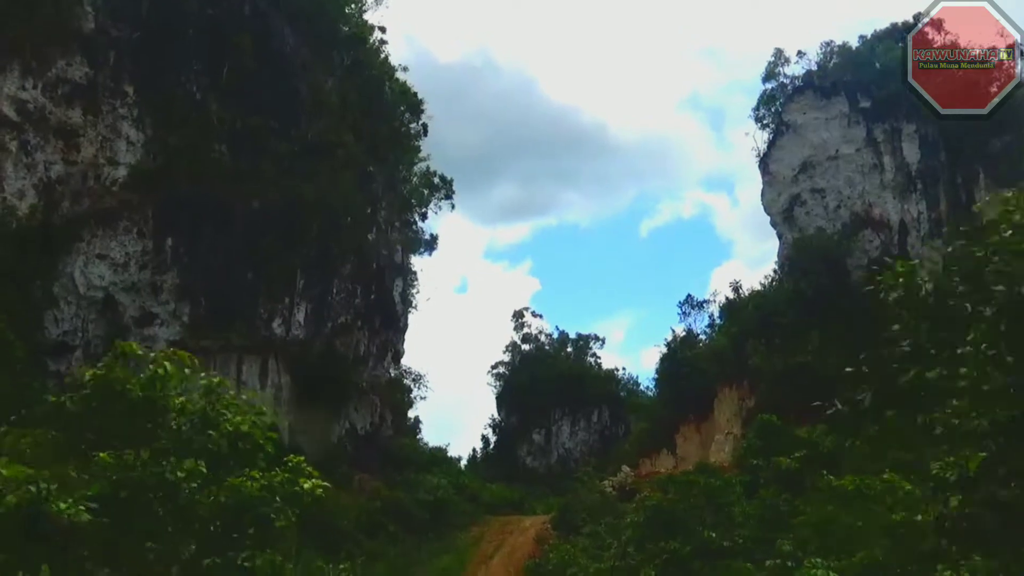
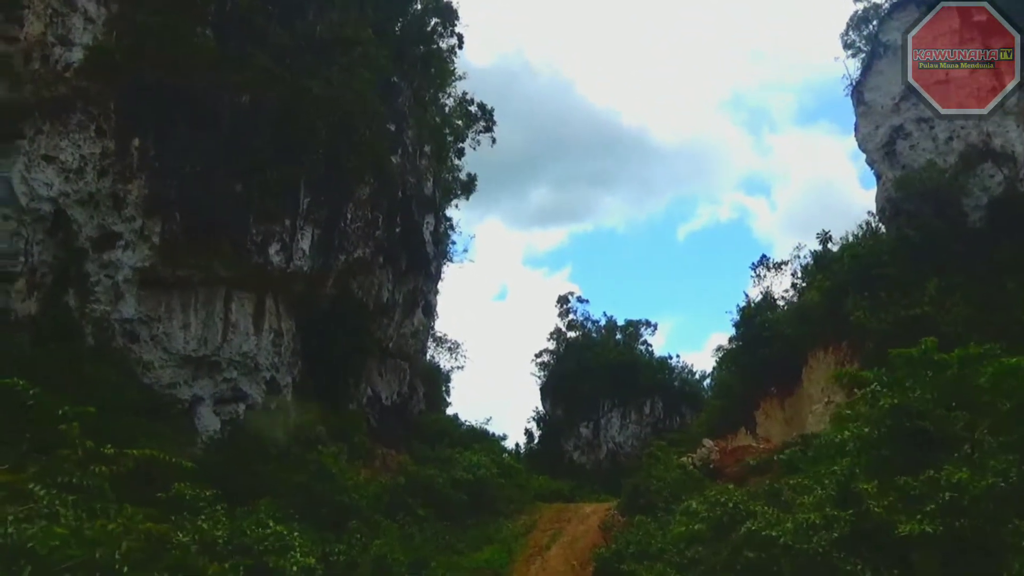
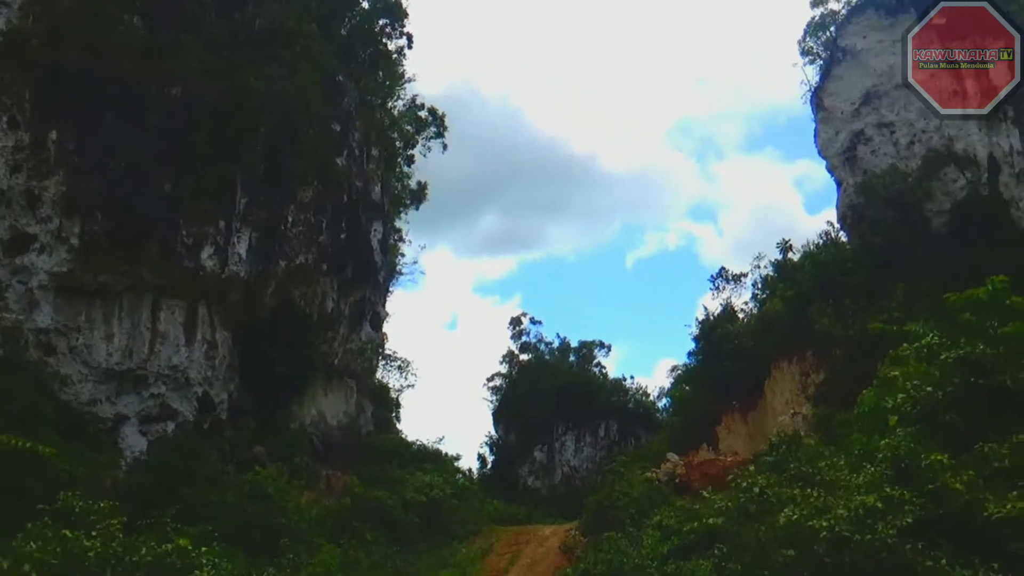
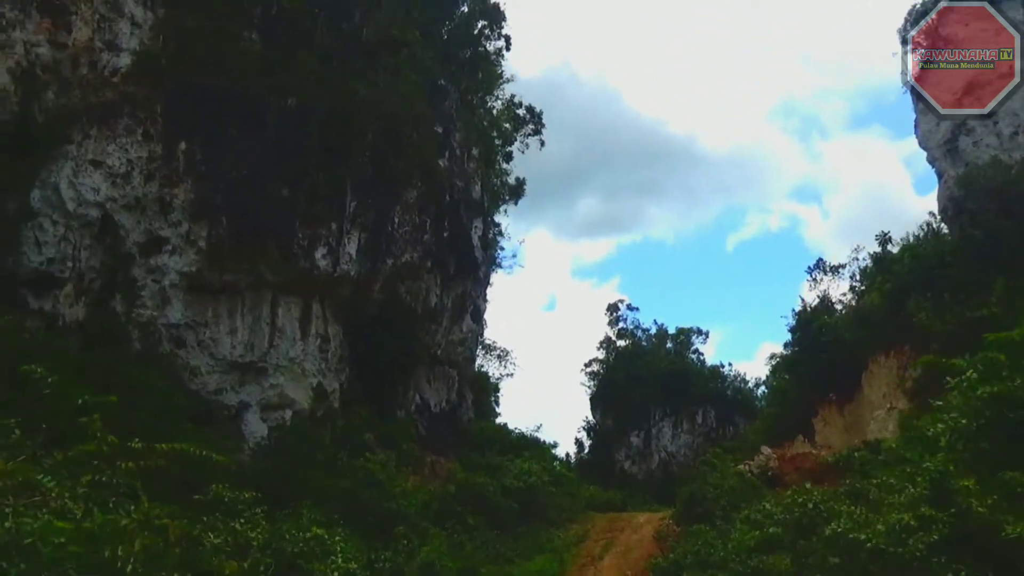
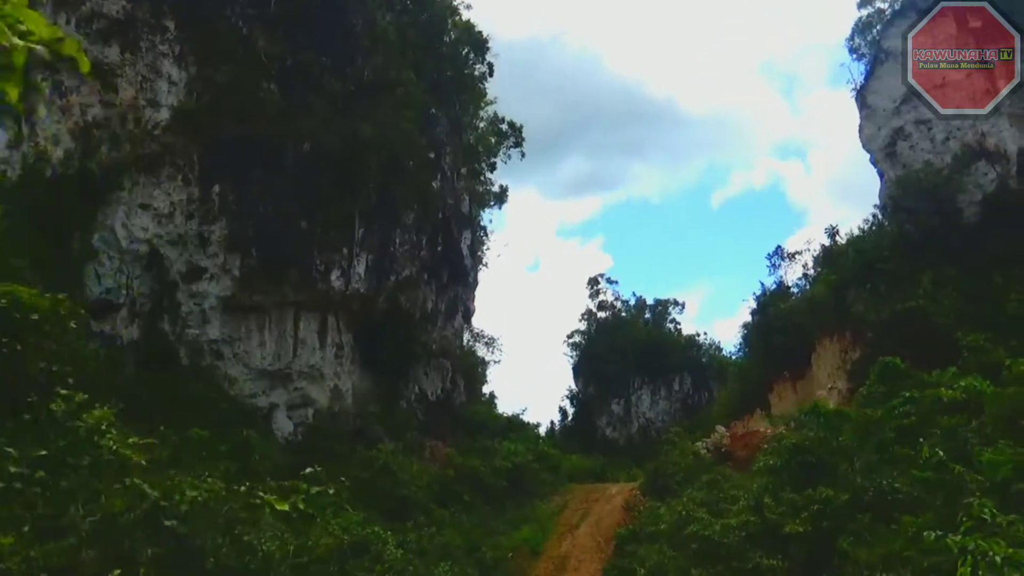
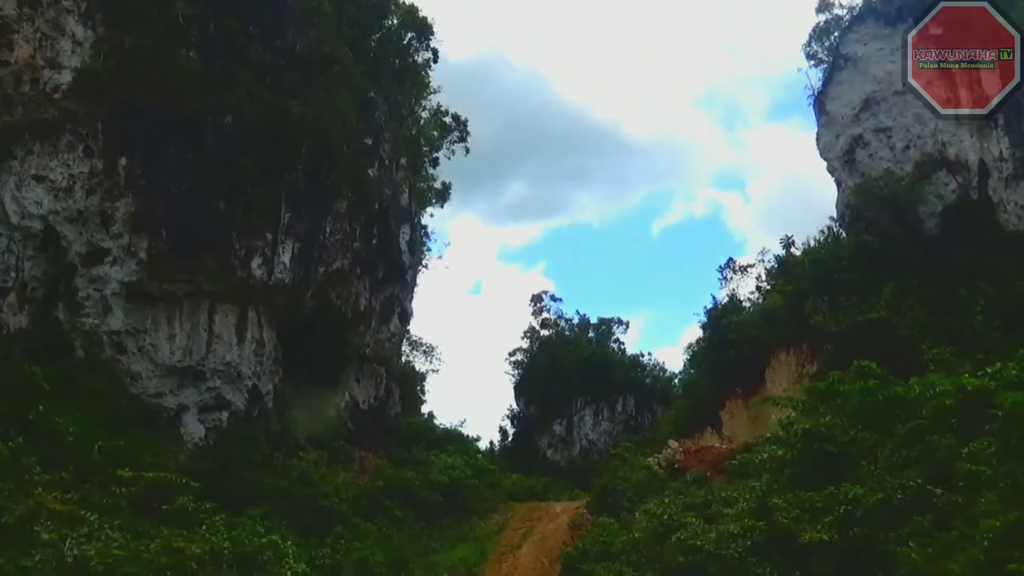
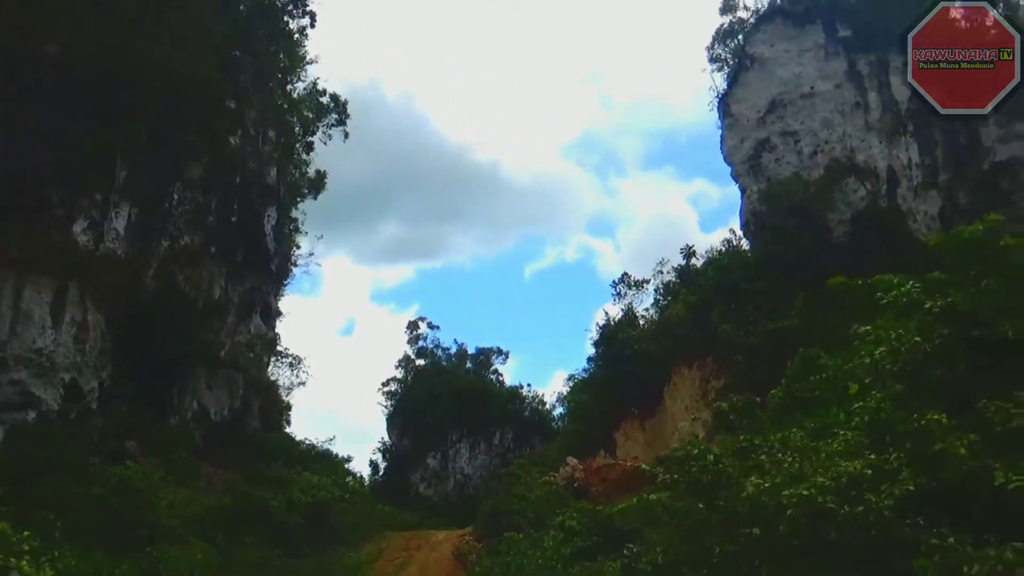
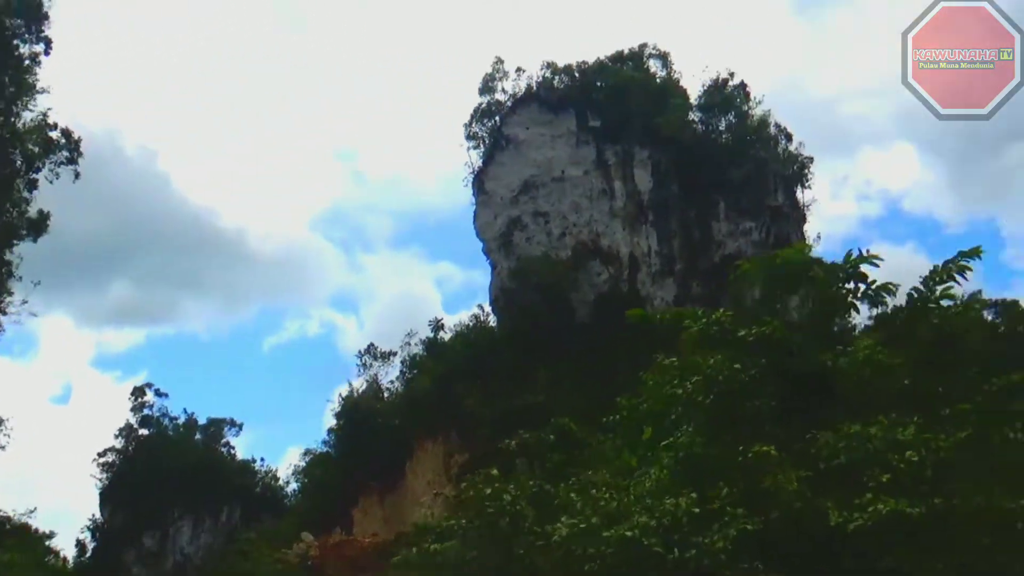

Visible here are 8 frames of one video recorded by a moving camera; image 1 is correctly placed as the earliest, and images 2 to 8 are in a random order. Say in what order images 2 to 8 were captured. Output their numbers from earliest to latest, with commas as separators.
5, 6, 2, 4, 3, 7, 8
